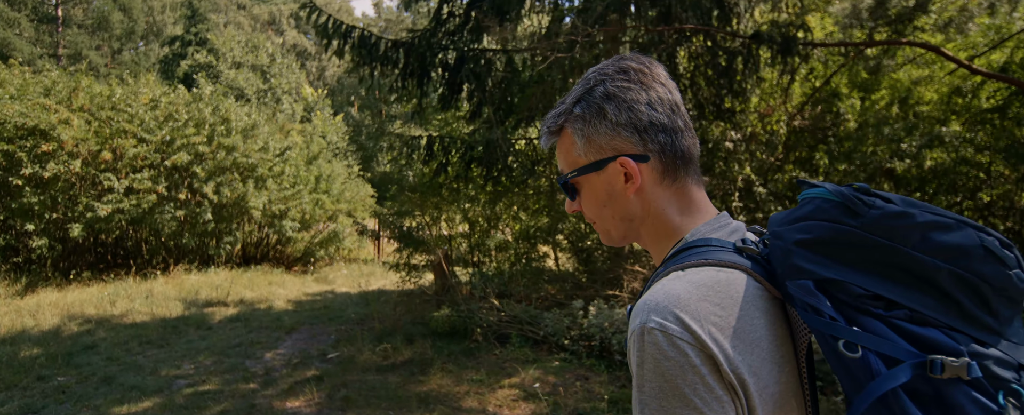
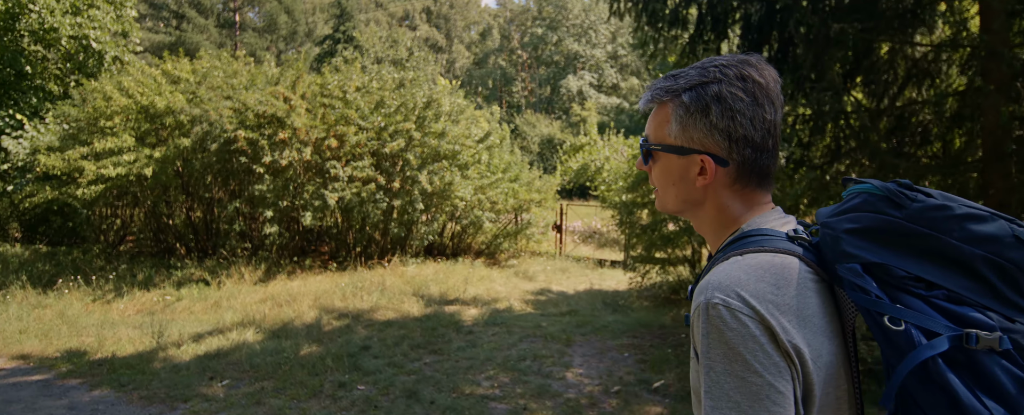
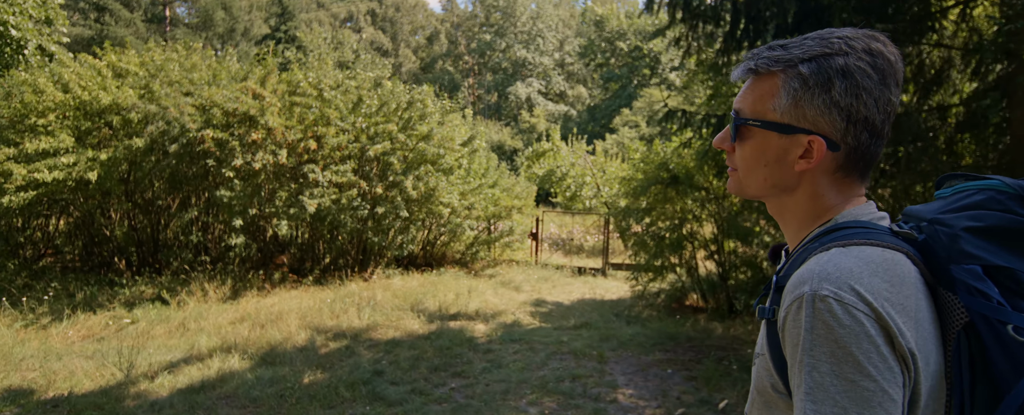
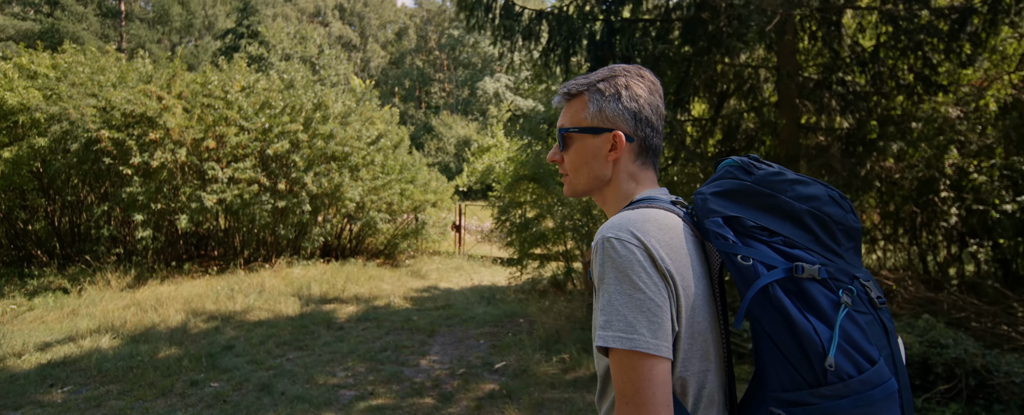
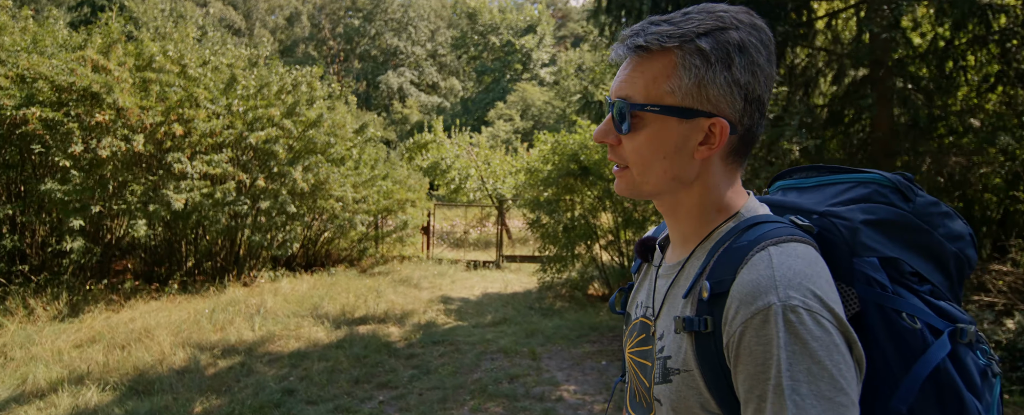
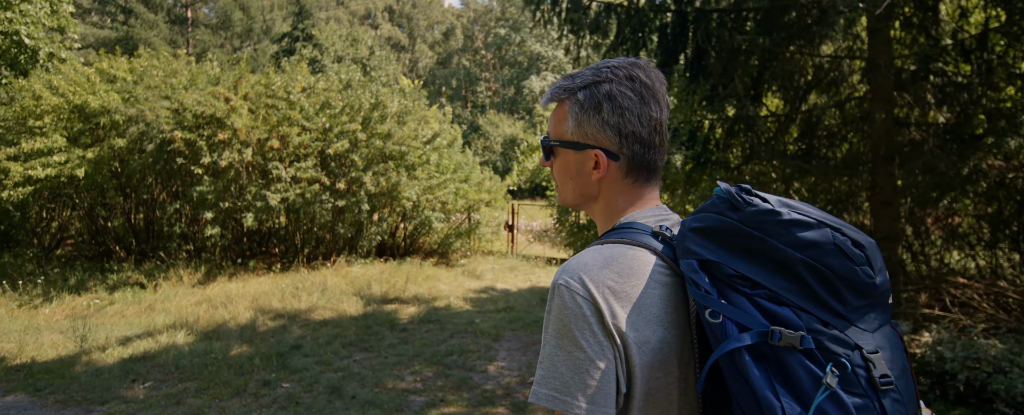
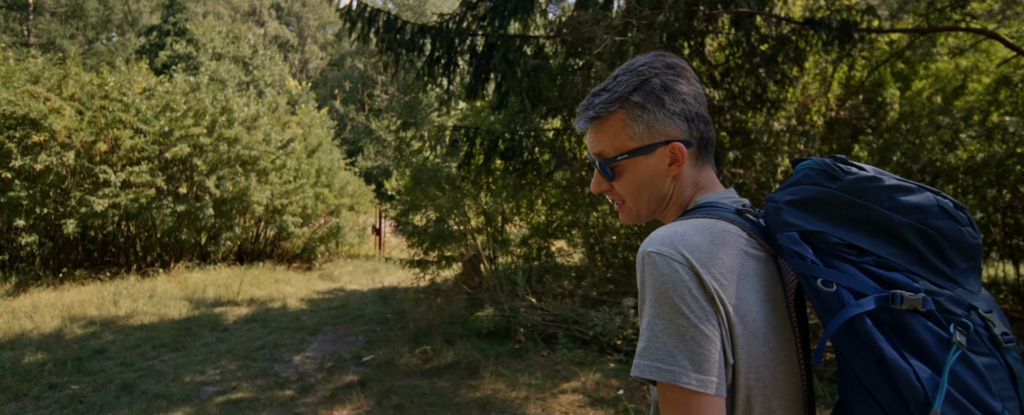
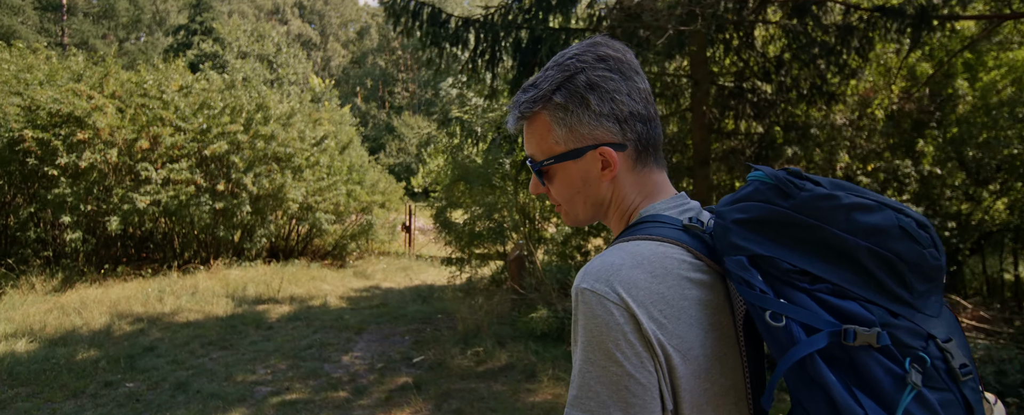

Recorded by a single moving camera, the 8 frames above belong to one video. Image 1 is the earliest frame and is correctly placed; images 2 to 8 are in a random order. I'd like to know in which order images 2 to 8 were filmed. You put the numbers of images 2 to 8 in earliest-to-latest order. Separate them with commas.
7, 8, 4, 6, 2, 3, 5
